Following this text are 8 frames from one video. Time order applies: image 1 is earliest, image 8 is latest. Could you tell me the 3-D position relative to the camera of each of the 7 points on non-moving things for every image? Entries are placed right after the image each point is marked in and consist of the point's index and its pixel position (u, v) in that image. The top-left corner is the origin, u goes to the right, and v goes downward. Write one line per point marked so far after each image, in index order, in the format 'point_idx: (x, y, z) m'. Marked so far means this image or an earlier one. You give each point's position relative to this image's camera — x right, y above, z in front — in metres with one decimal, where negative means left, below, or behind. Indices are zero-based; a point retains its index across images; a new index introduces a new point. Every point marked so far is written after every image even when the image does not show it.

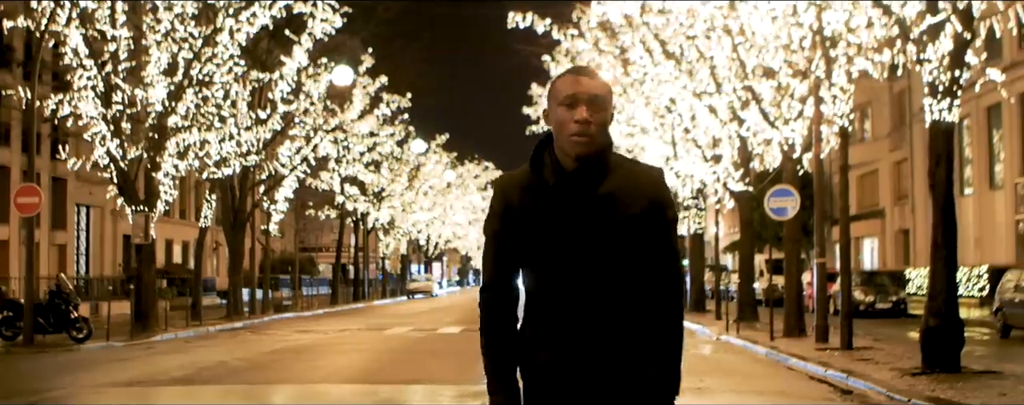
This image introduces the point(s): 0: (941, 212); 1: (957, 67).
0: (+4.2, -0.1, +14.3) m
1: (+4.4, +1.3, +14.7) m
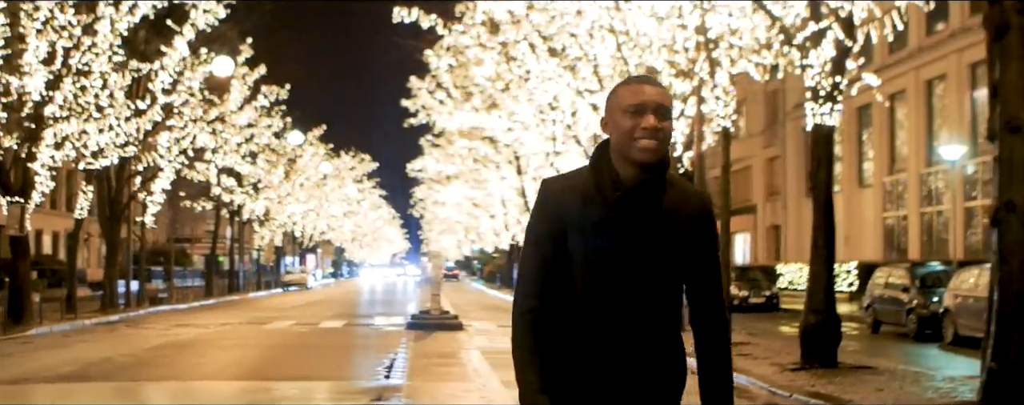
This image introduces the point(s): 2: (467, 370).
0: (+3.1, -0.1, +14.8) m
1: (+3.3, +1.3, +15.1) m
2: (-0.5, -1.7, +15.3) m
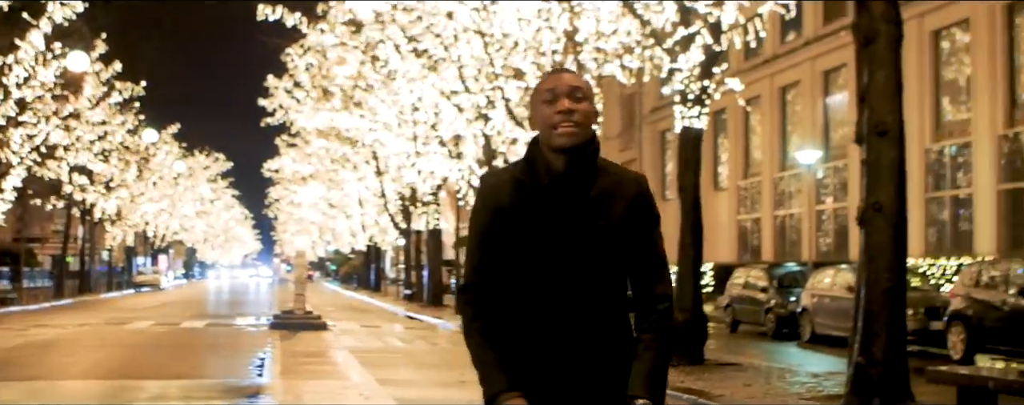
0: (+1.8, -0.1, +15.1) m
1: (+2.0, +1.3, +15.5) m
2: (-1.8, -1.7, +15.3) m
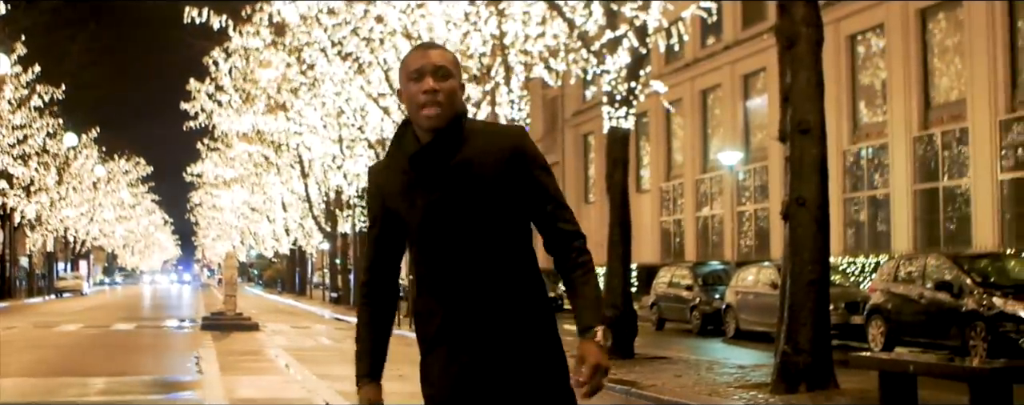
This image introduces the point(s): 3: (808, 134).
0: (+1.1, -0.1, +15.5) m
1: (+1.3, +1.3, +15.9) m
2: (-2.5, -1.7, +15.5) m
3: (+2.1, +0.5, +10.8) m
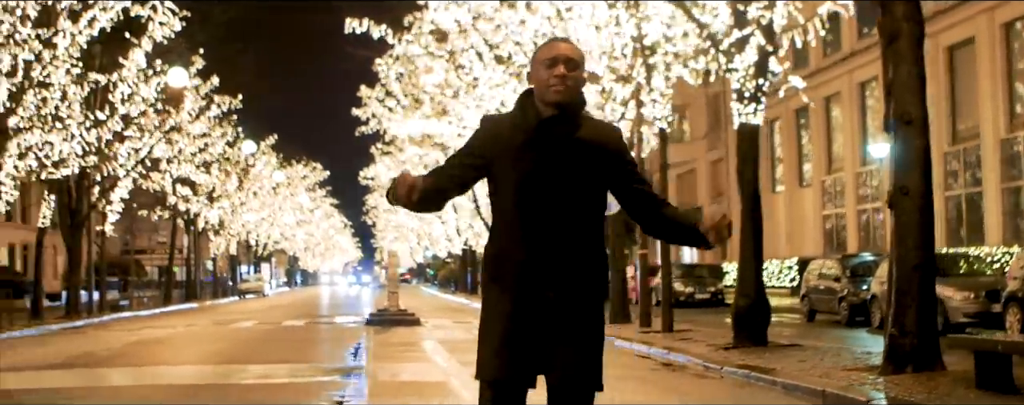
0: (+2.6, 0.0, +16.1) m
1: (+2.7, +1.4, +16.5) m
2: (-1.0, -1.7, +16.5) m
3: (+3.0, +0.6, +11.3) m
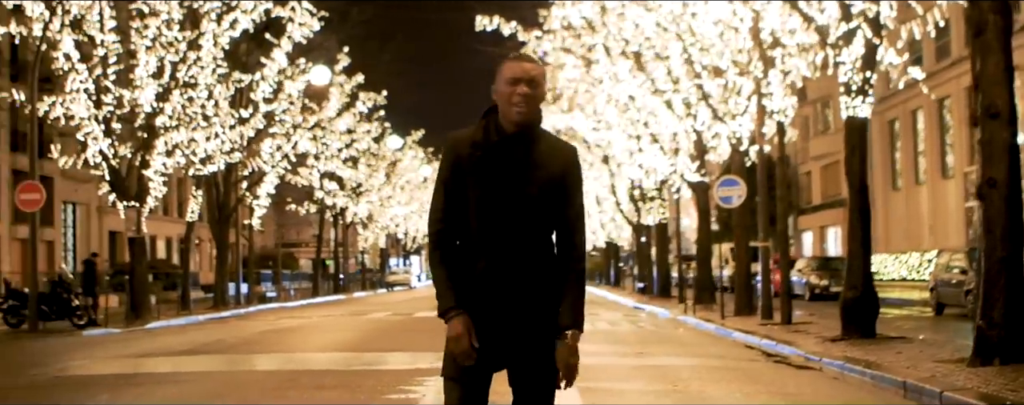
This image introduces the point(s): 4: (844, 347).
0: (+3.8, +0.1, +16.2) m
1: (+3.9, +1.5, +16.5) m
2: (+0.3, -1.6, +16.9) m
3: (+3.7, +0.6, +11.4) m
4: (+3.4, -1.5, +15.1) m
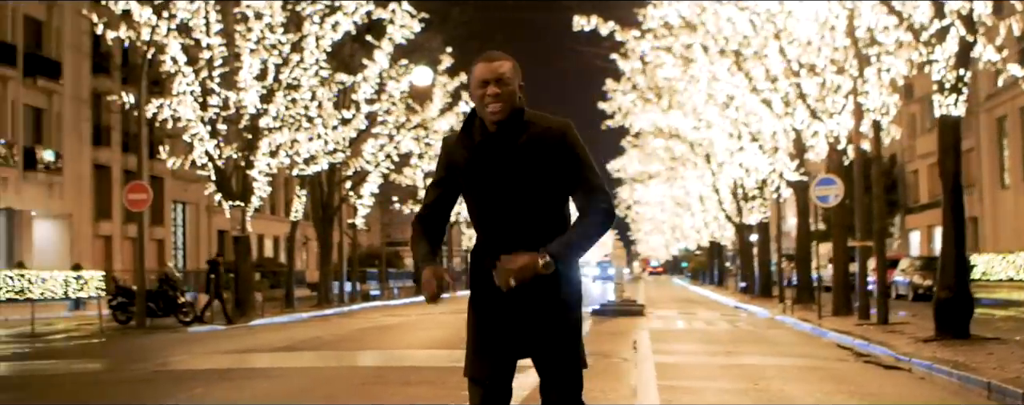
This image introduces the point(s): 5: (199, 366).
0: (+4.7, +0.1, +16.0) m
1: (+4.9, +1.5, +16.4) m
2: (+1.3, -1.6, +17.1) m
3: (+4.3, +0.6, +11.2) m
4: (+4.3, -1.5, +15.0) m
5: (-3.1, -1.6, +14.7) m
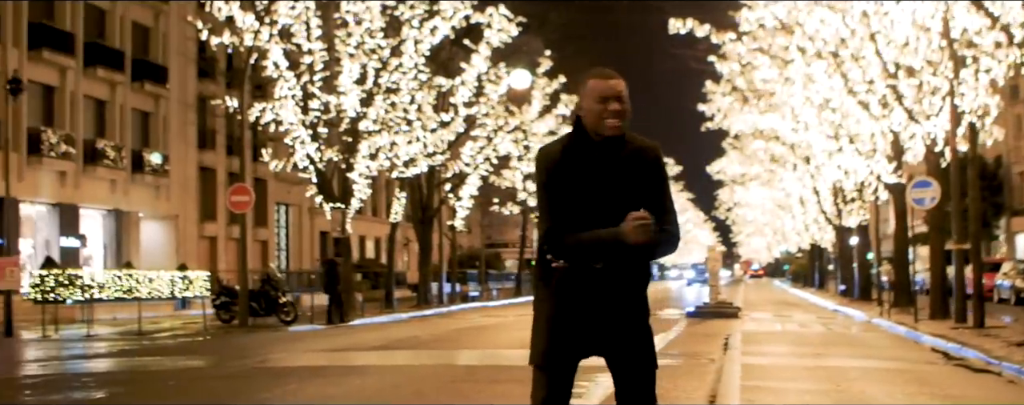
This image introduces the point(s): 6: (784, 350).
0: (+5.7, 0.0, +15.9) m
1: (+5.9, +1.5, +16.2) m
2: (+2.4, -1.6, +17.2) m
3: (+5.0, +0.6, +11.2) m
4: (+5.2, -1.5, +15.0) m
5: (-2.2, -1.6, +15.1) m
6: (+3.0, -1.6, +16.3) m
